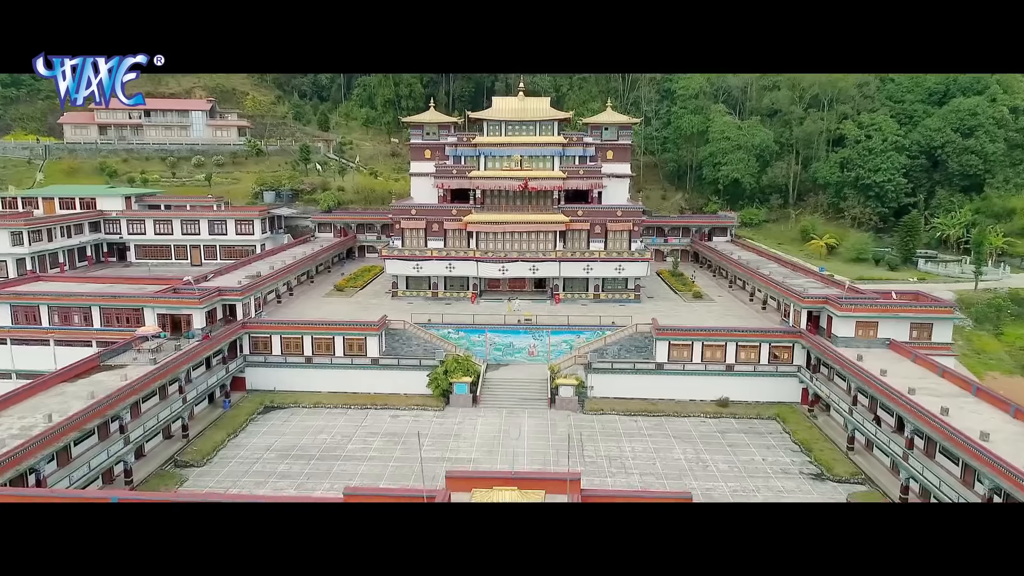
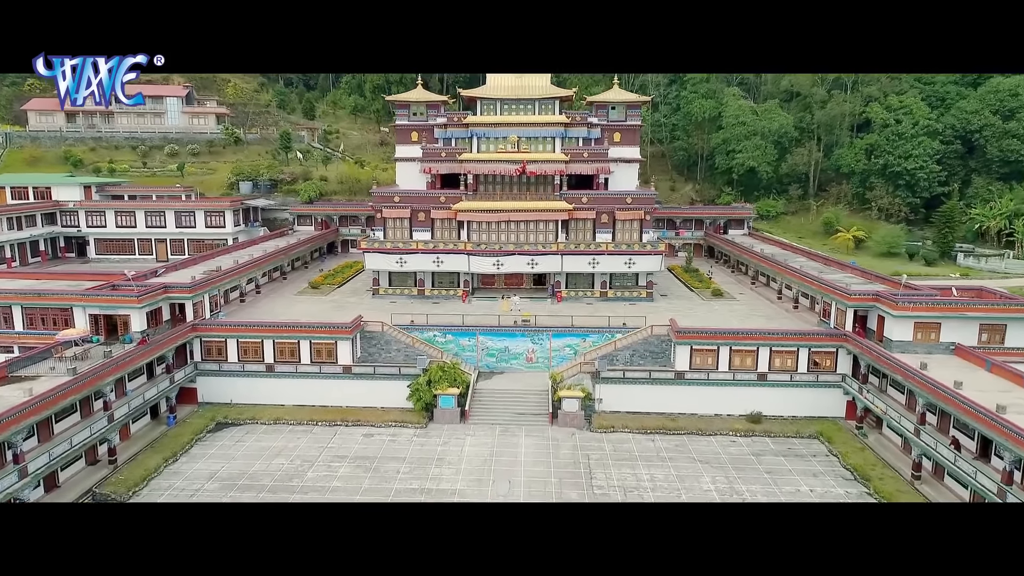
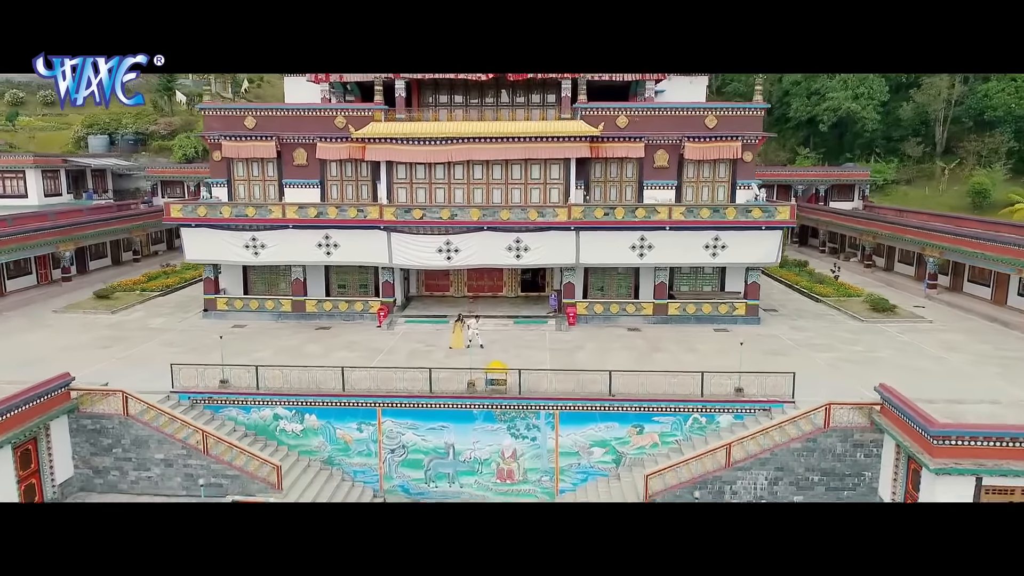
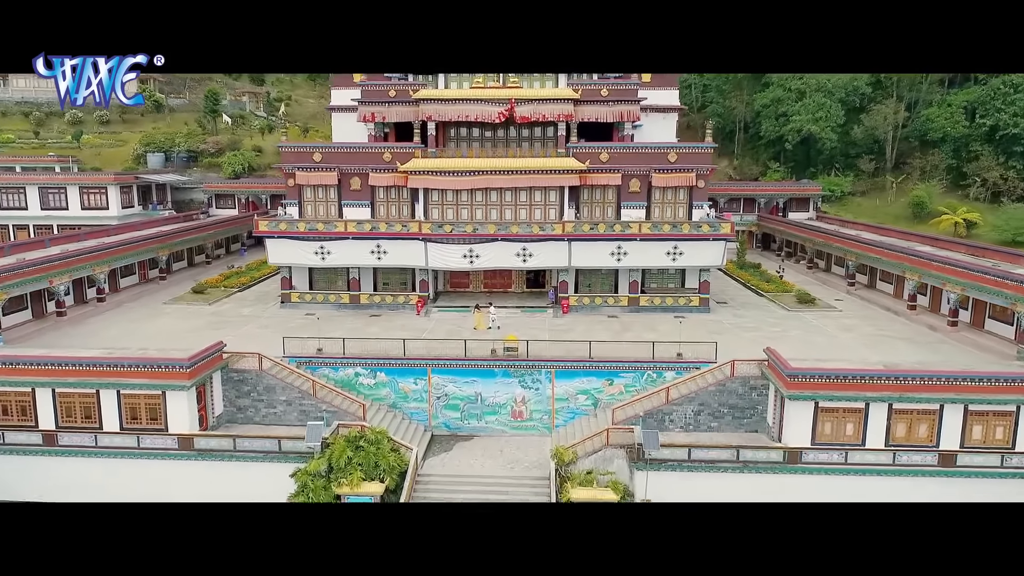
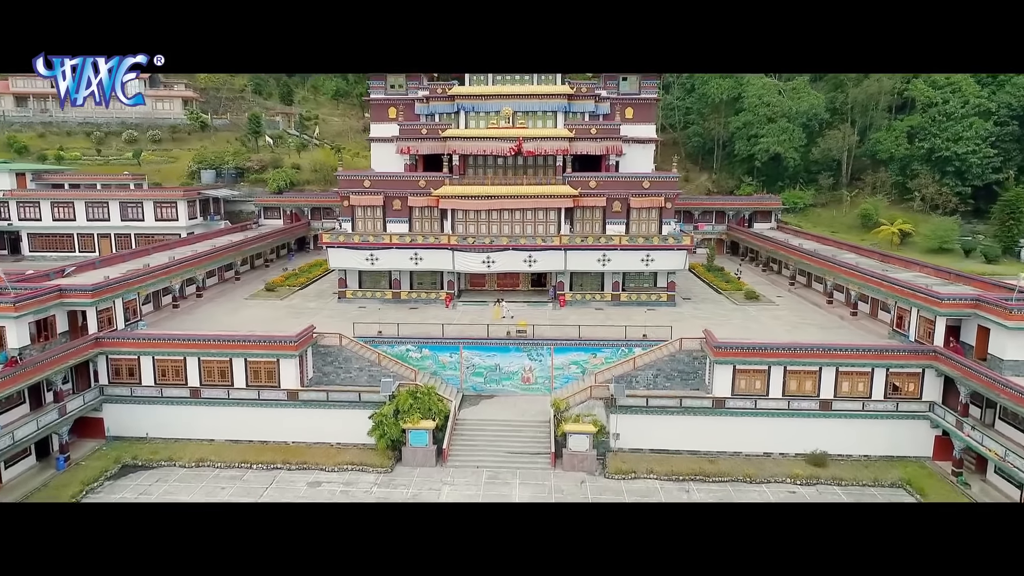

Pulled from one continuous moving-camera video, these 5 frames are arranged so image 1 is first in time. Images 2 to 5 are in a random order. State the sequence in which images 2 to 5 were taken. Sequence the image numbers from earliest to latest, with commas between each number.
2, 5, 4, 3
